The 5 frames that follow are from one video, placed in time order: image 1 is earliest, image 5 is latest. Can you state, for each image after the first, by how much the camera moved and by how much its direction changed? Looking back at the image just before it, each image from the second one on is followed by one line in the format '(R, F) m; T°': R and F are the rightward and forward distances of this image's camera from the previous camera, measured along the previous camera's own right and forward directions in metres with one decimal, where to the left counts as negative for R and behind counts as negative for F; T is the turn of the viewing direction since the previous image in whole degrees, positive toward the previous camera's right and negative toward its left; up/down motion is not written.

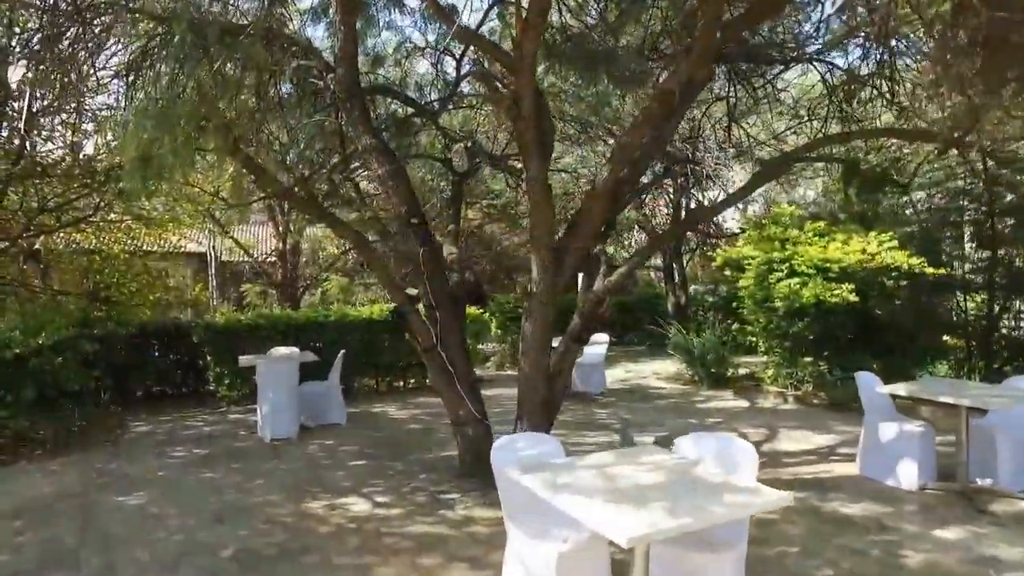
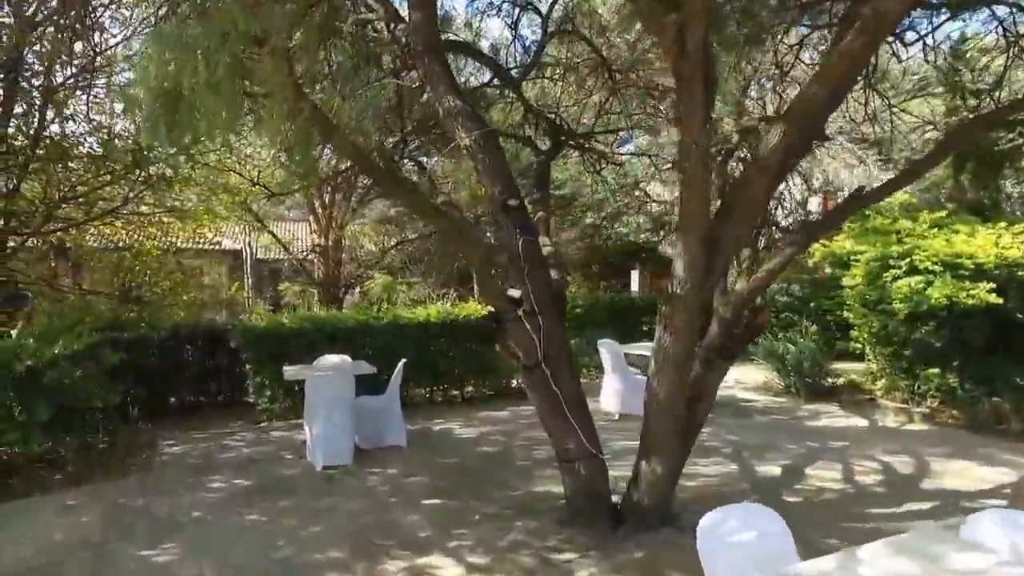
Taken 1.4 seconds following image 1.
(-0.6, +1.2) m; -2°
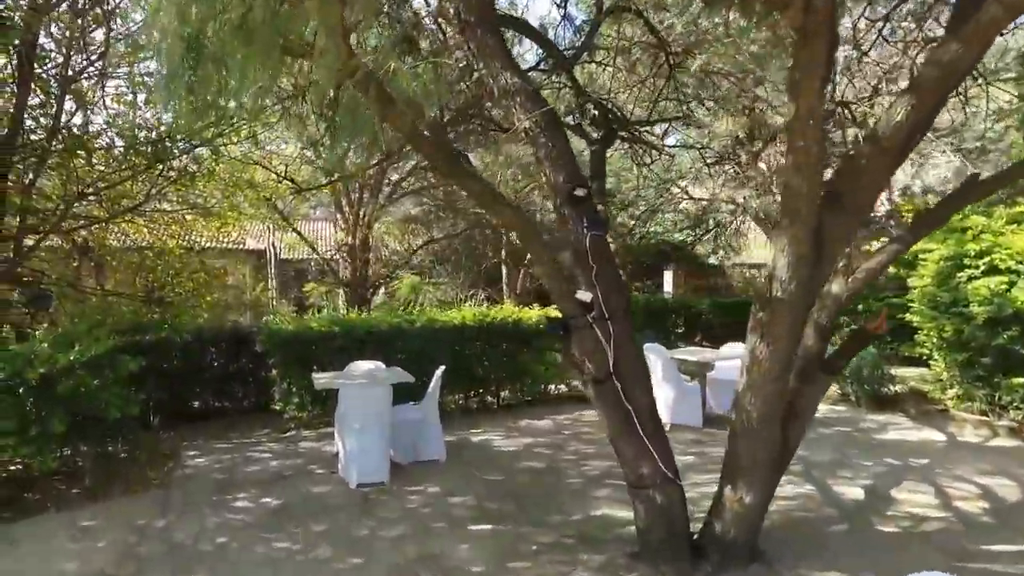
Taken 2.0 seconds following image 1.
(-0.3, +0.5) m; -2°
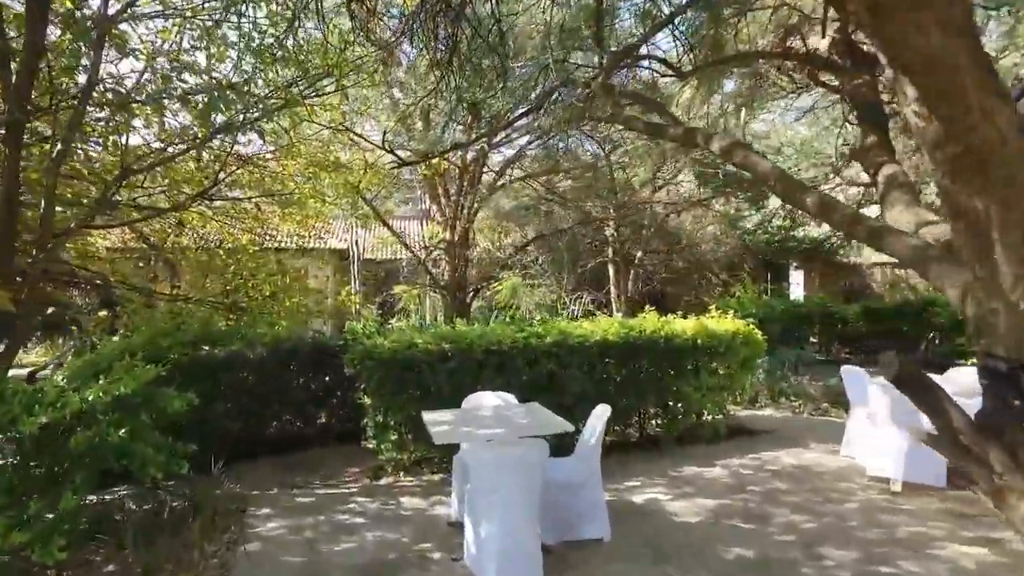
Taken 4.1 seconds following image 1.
(-0.8, +1.9) m; -6°
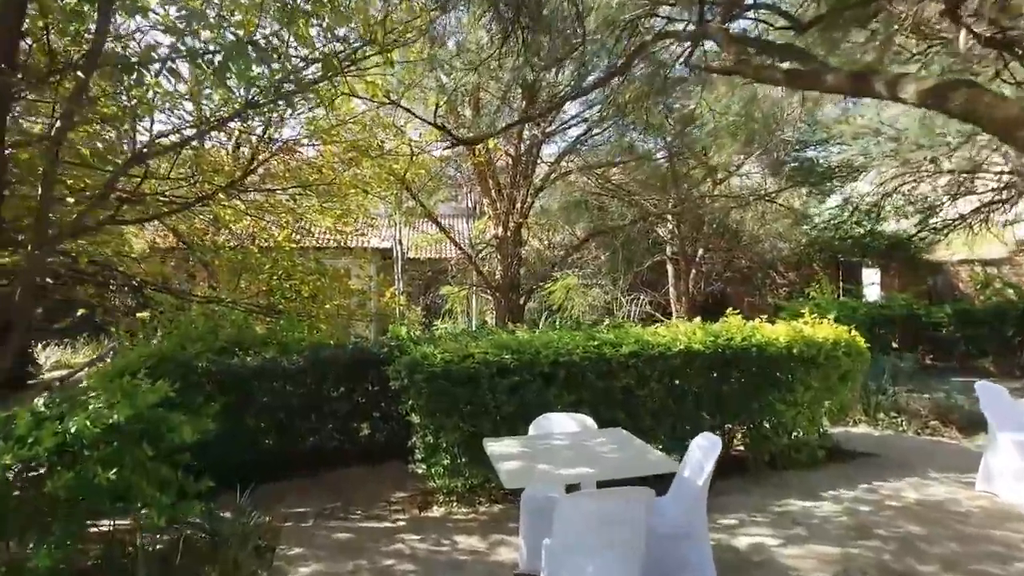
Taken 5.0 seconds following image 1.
(-0.2, +0.9) m; -3°
